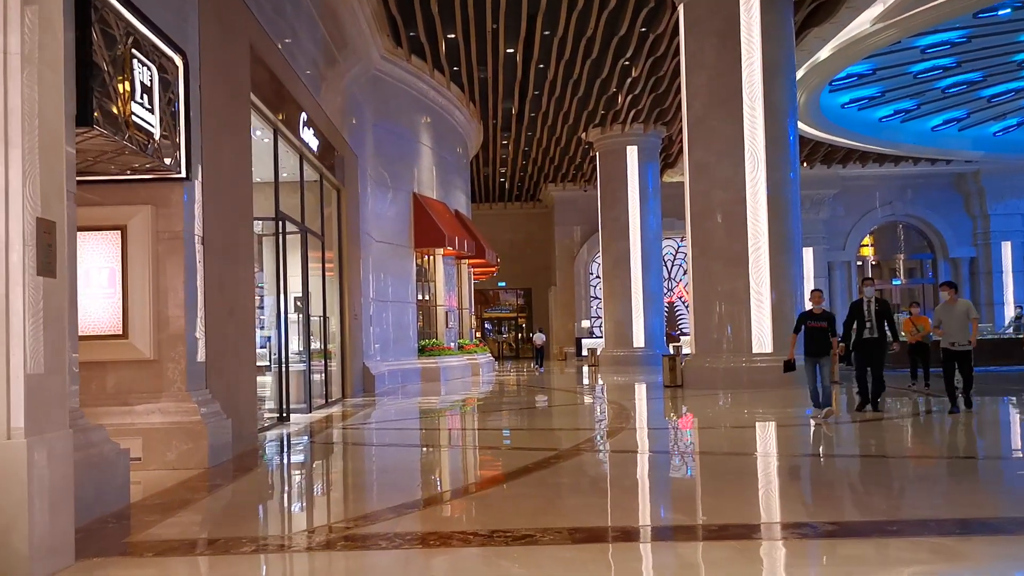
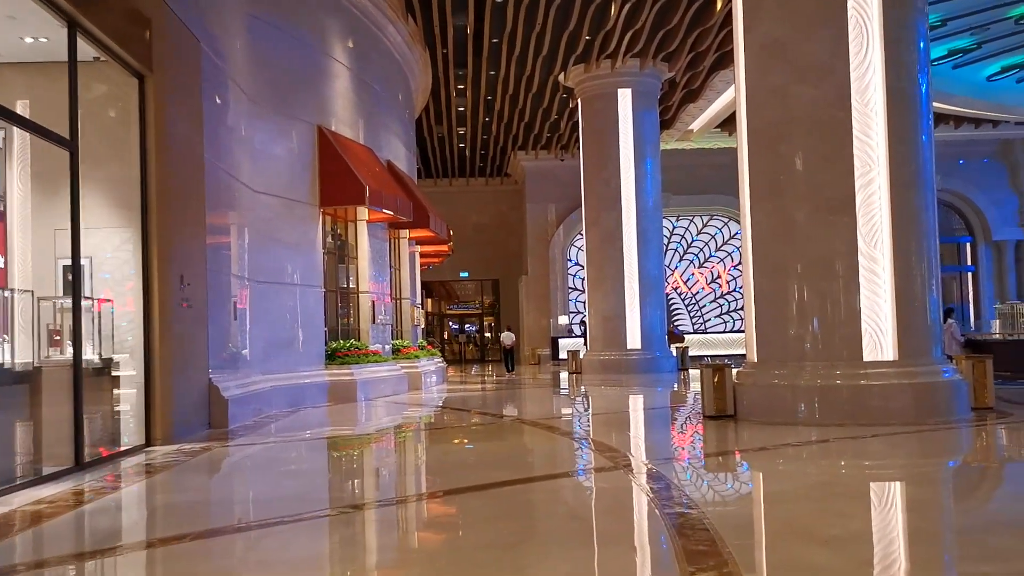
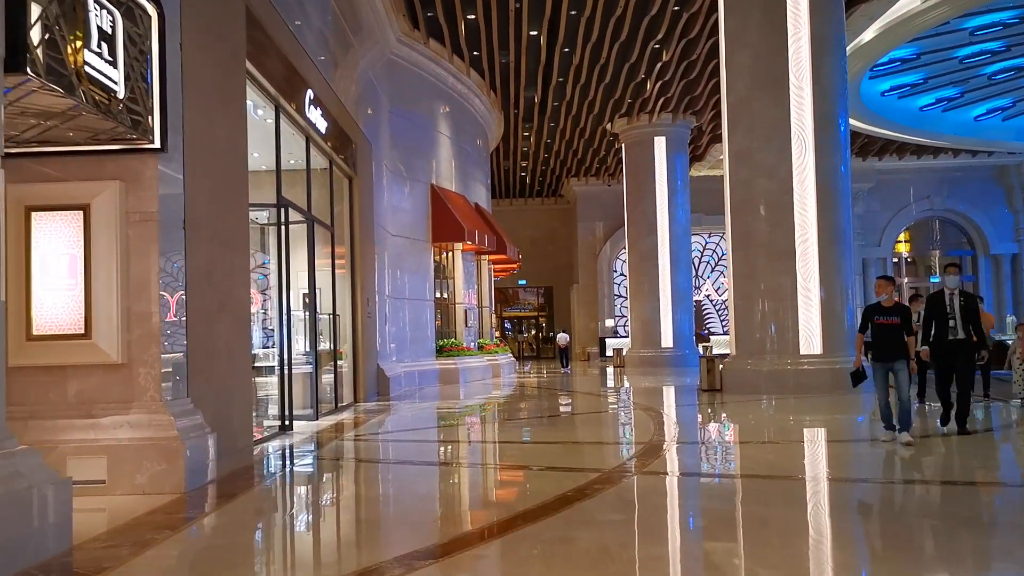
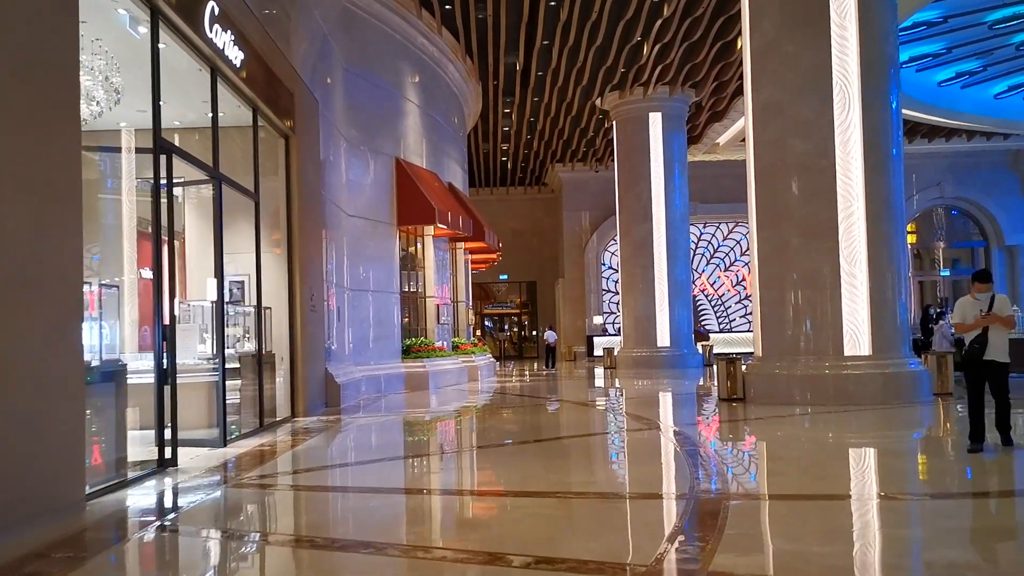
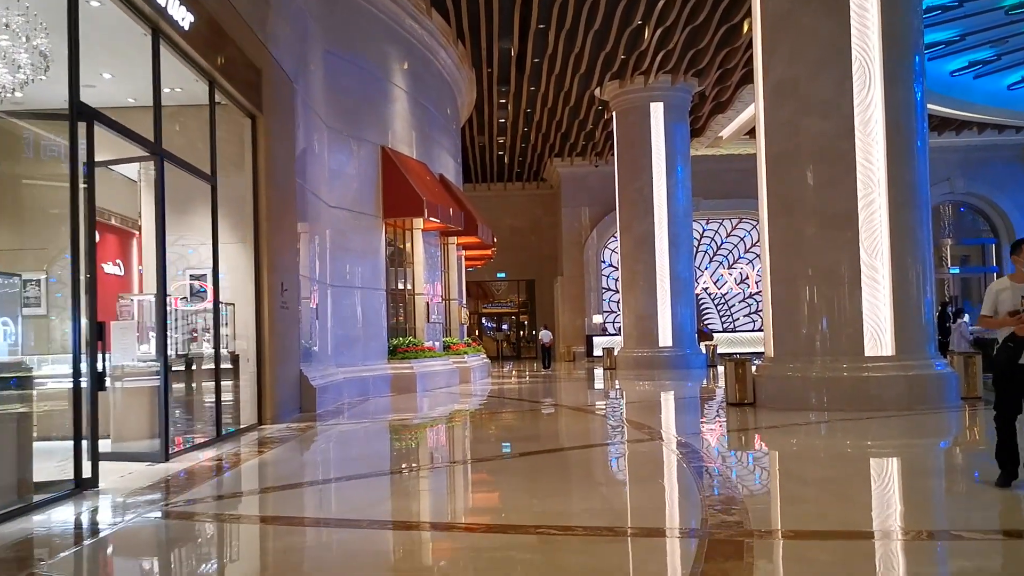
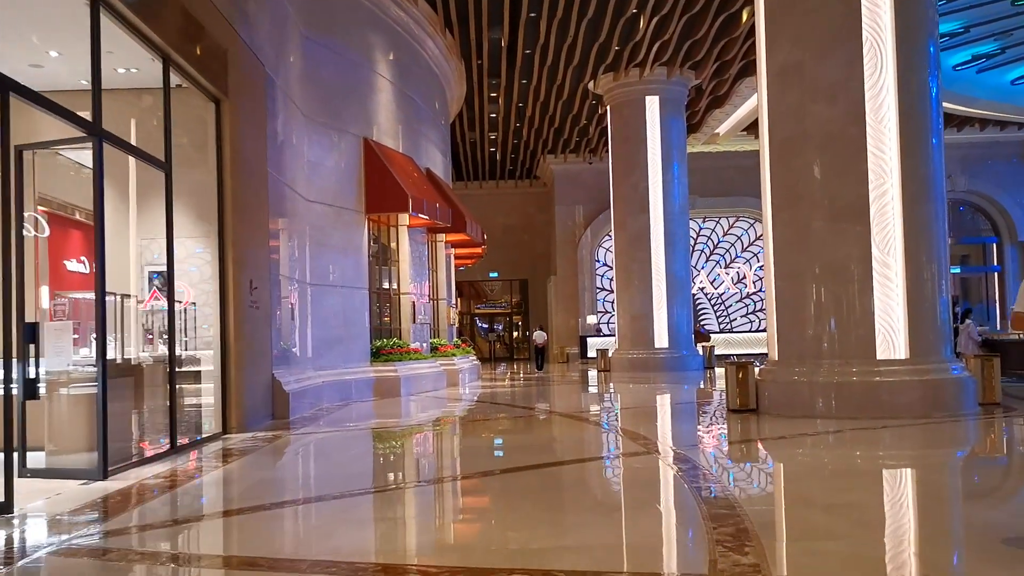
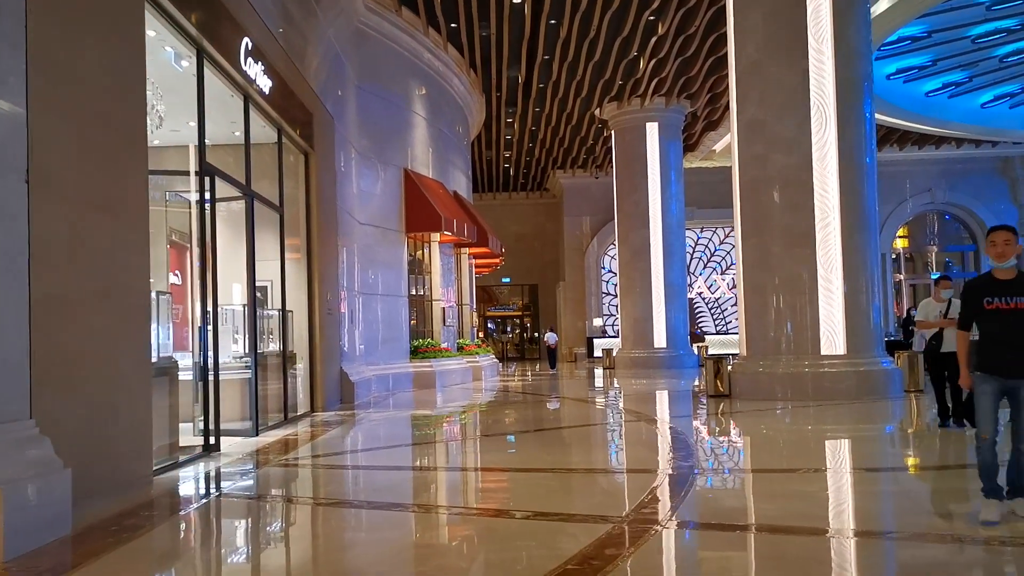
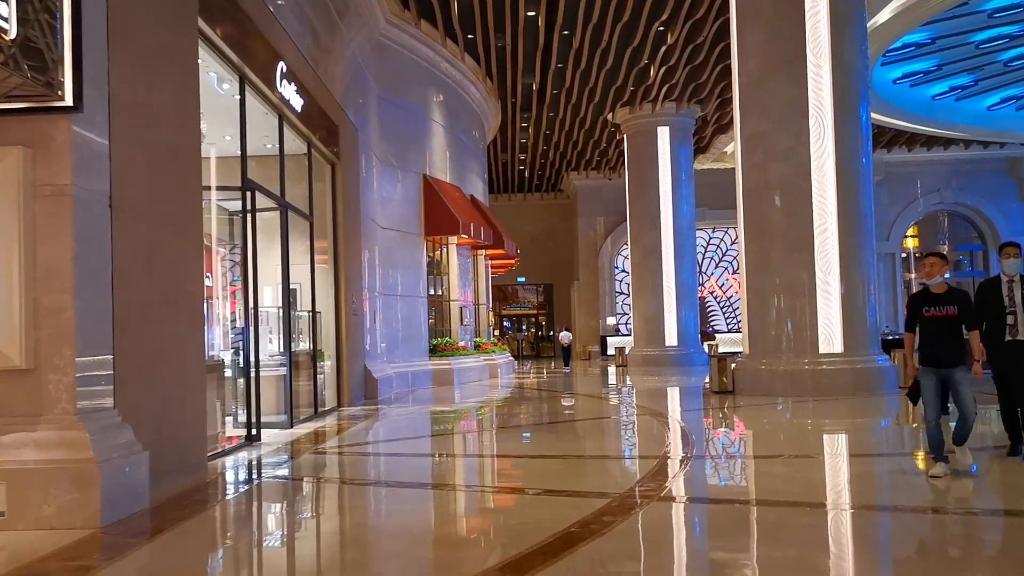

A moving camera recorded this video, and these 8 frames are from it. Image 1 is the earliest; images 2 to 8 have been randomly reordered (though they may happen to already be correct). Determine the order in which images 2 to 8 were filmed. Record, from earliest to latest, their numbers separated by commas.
3, 8, 7, 4, 5, 6, 2
